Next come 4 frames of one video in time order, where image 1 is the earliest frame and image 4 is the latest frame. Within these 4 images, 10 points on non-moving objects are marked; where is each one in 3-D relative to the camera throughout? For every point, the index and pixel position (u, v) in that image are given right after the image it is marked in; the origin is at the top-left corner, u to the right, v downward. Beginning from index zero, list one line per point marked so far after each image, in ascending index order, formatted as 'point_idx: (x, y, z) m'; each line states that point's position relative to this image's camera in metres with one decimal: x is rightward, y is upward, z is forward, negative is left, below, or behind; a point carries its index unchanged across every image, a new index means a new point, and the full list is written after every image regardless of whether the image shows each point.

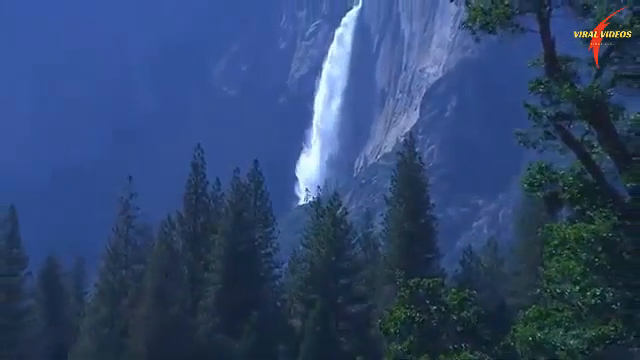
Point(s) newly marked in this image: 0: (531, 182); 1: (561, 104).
0: (+4.1, 0.0, +16.2) m
1: (+4.4, +1.4, +15.3) m
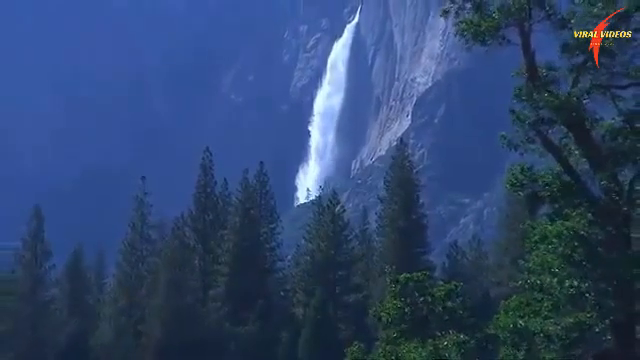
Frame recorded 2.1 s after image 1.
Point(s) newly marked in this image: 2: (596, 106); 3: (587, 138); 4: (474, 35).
0: (+4.0, 0.0, +17.7) m
1: (+4.4, +1.4, +16.9) m
2: (+5.2, +1.4, +15.9) m
3: (+5.3, +0.8, +17.0) m
4: (+3.1, +2.9, +17.1) m
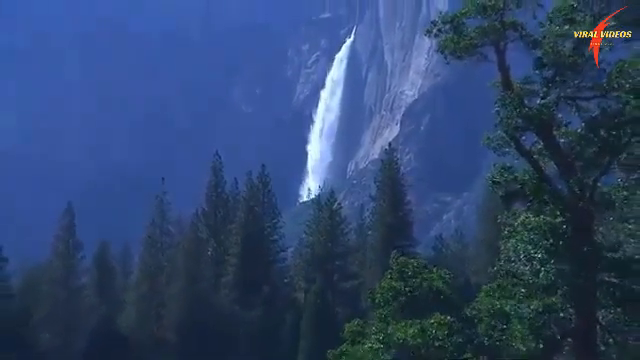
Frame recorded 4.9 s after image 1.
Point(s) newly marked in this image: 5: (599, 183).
0: (+4.0, 0.0, +20.3) m
1: (+4.4, +1.4, +19.4) m
2: (+5.2, +1.4, +18.4) m
3: (+5.3, +0.8, +19.5) m
4: (+3.0, +2.9, +19.6) m
5: (+5.6, 0.0, +17.3) m
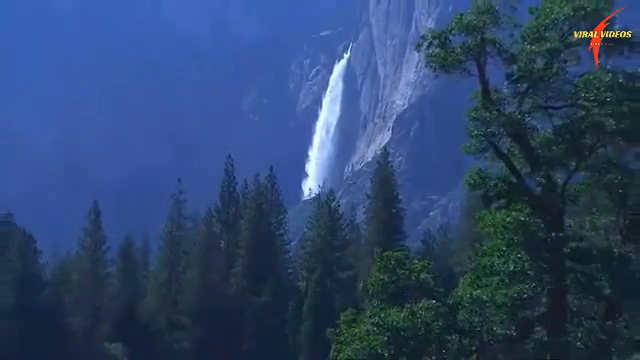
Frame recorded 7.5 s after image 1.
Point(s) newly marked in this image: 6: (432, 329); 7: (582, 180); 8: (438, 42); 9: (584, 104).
0: (+4.0, 0.0, +22.9) m
1: (+4.4, +1.4, +22.1) m
2: (+5.2, +1.4, +21.1) m
3: (+5.3, +0.8, +22.1) m
4: (+3.0, +2.9, +22.3) m
5: (+5.7, -0.1, +19.9) m
6: (+2.4, -3.2, +19.1) m
7: (+6.0, 0.0, +19.8) m
8: (+2.8, +3.3, +21.0) m
9: (+5.9, +1.6, +19.3) m
